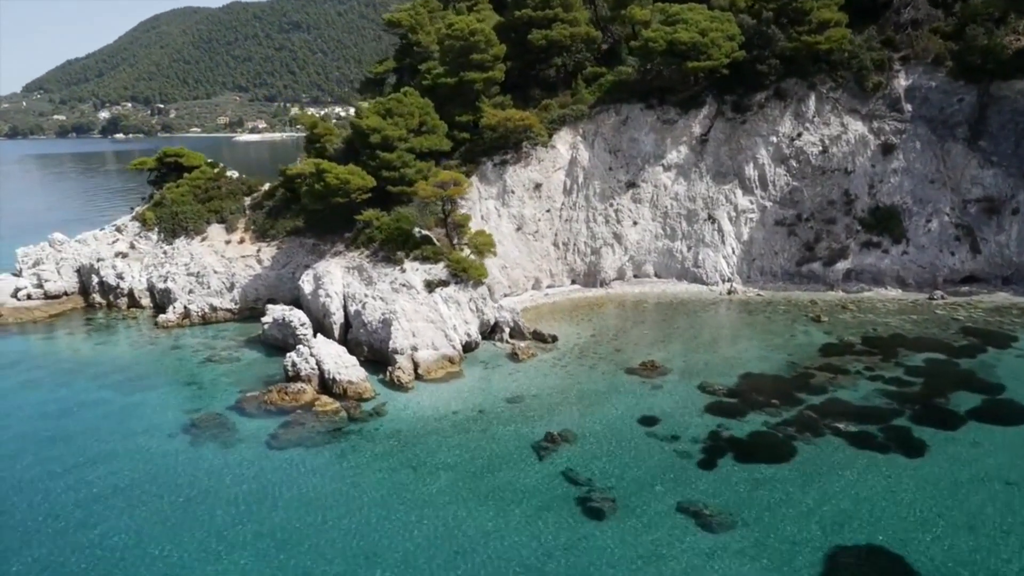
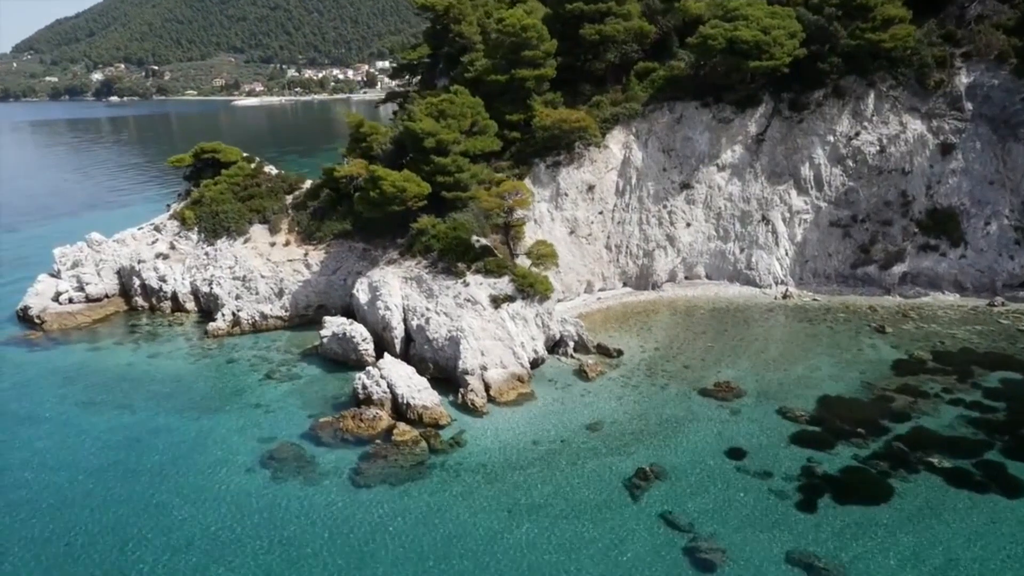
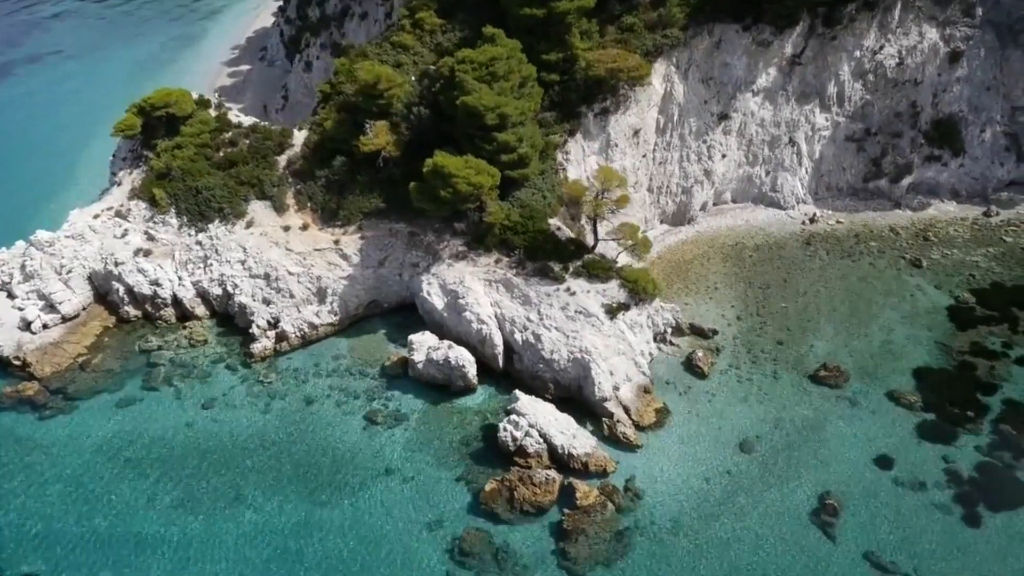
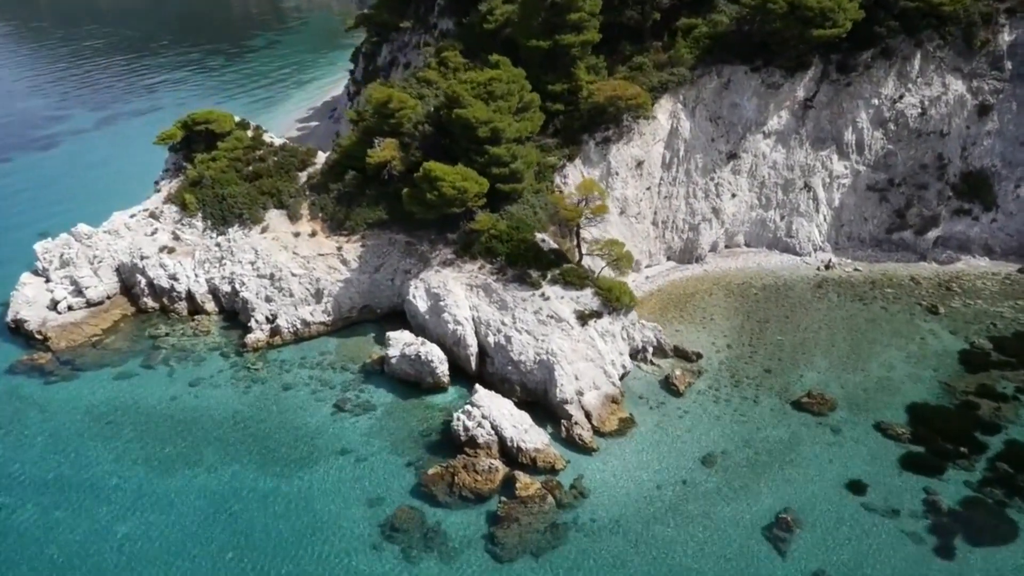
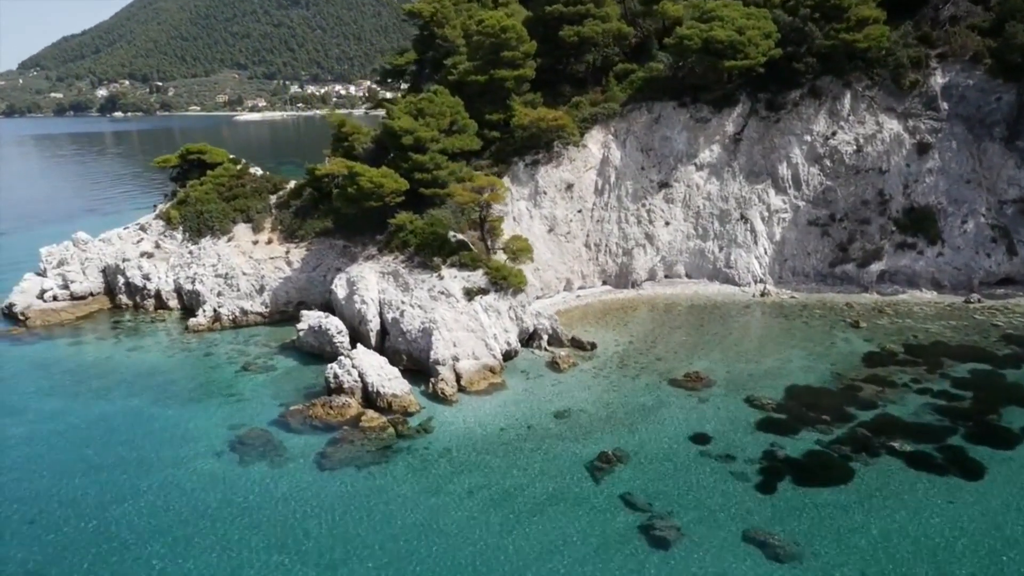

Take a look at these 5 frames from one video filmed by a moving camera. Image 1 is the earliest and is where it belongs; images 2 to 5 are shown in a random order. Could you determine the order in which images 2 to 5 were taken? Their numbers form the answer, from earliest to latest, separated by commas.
5, 2, 4, 3
